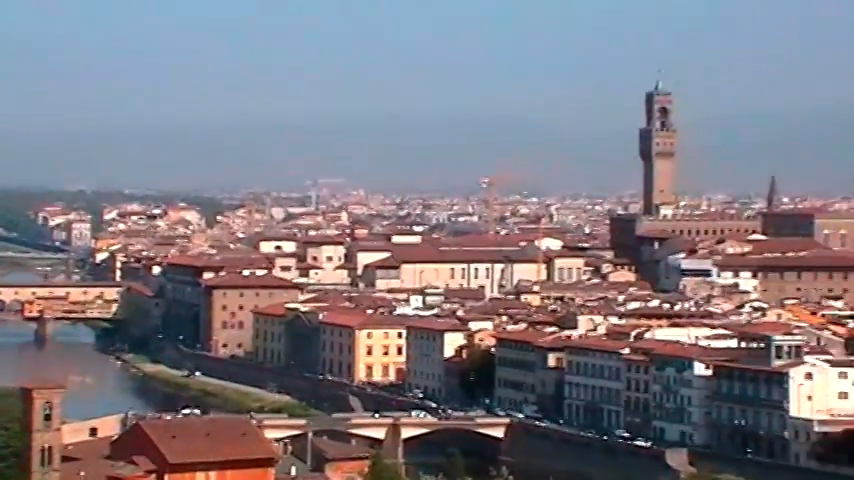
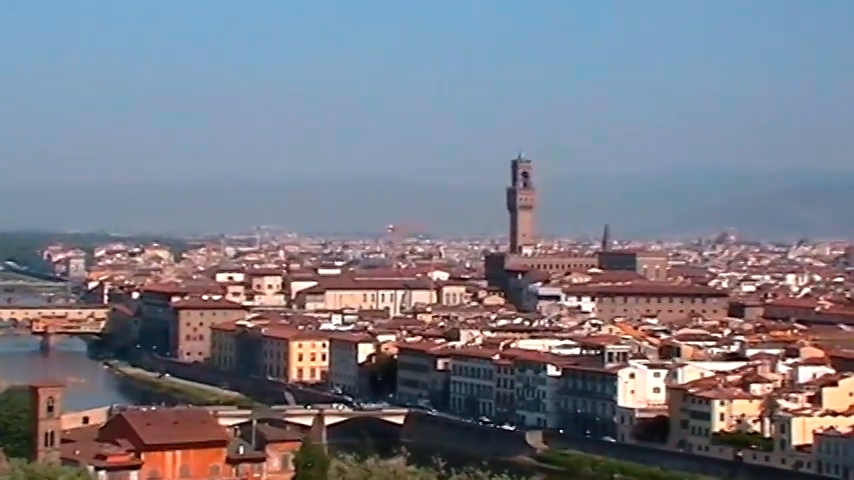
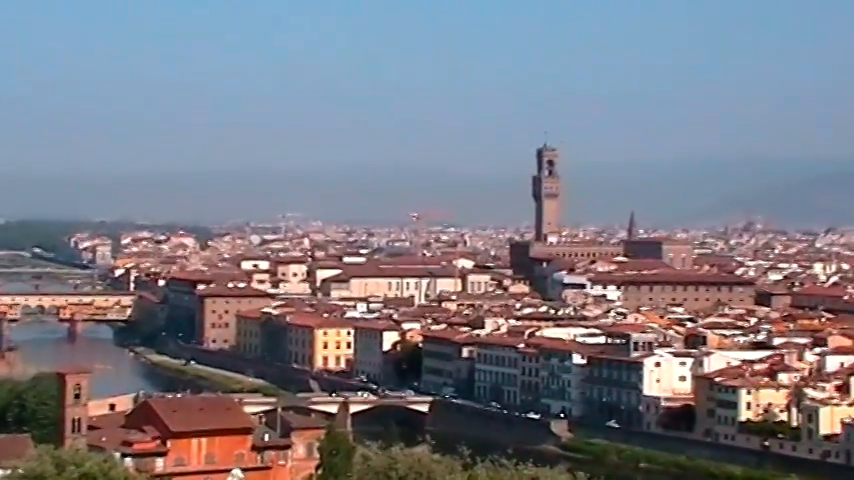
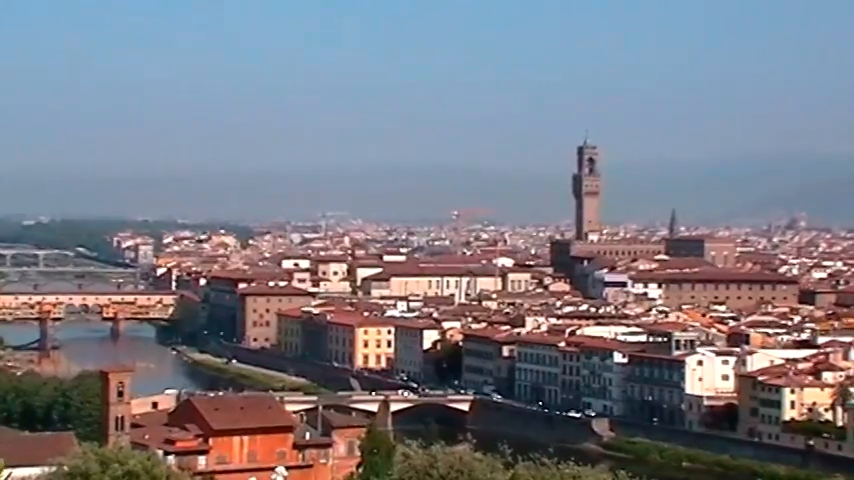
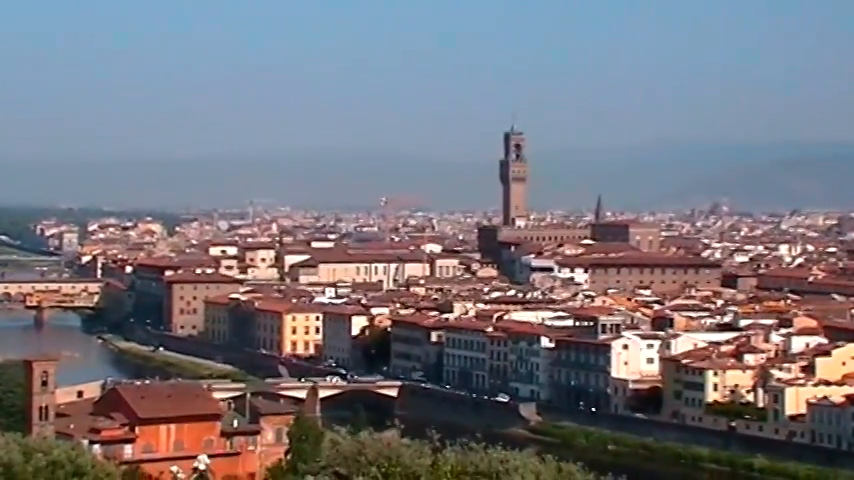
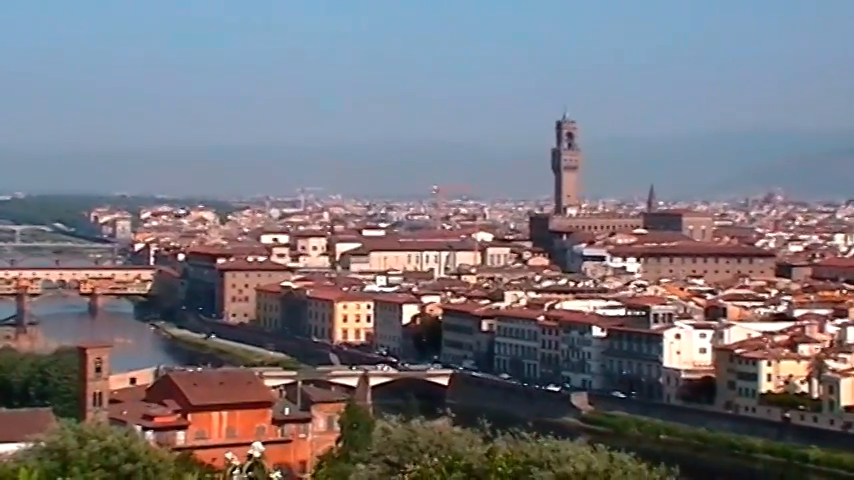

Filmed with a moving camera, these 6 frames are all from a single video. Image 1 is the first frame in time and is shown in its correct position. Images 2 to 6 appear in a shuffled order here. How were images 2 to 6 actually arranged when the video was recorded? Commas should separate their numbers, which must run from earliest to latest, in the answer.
4, 6, 3, 2, 5
